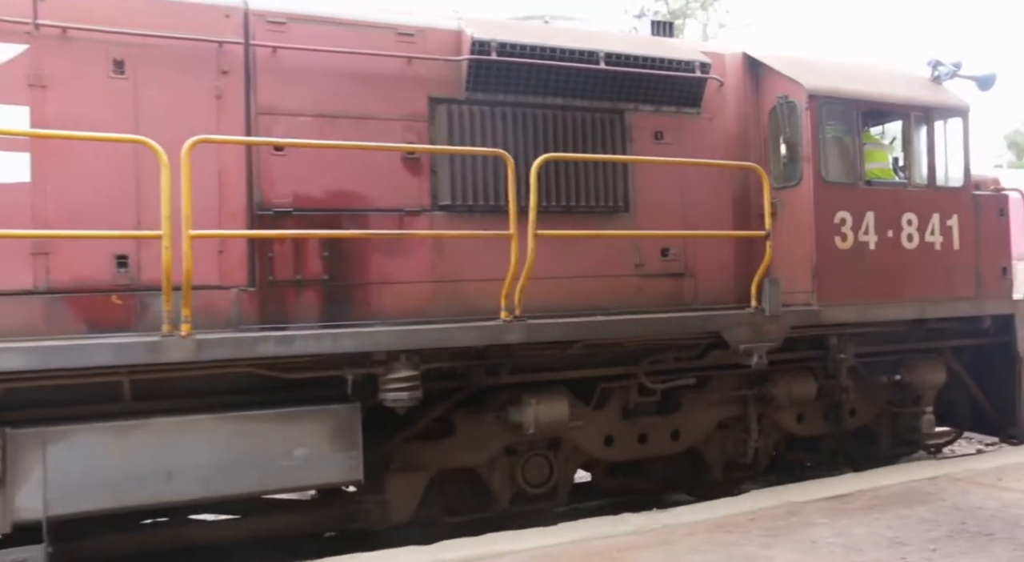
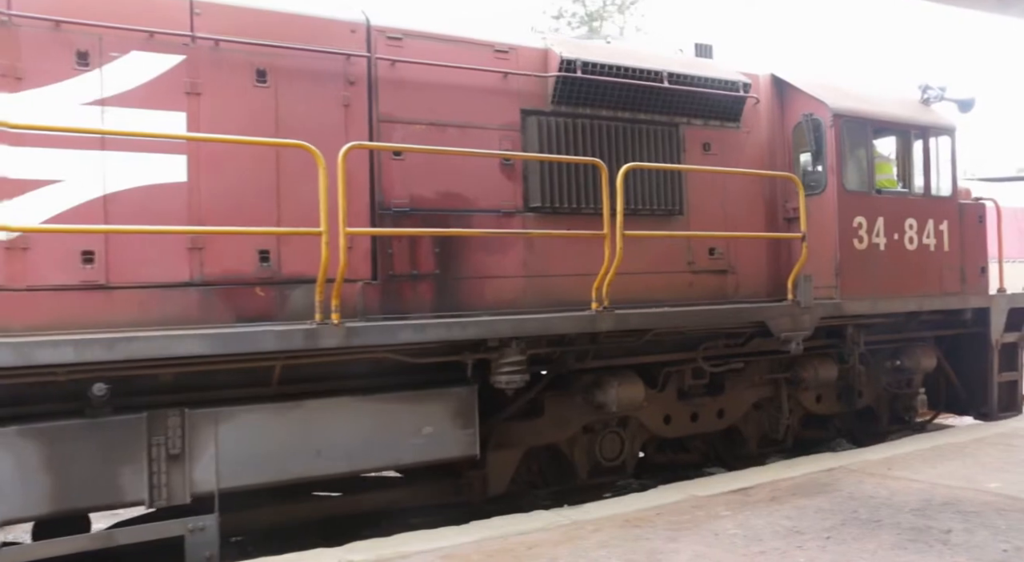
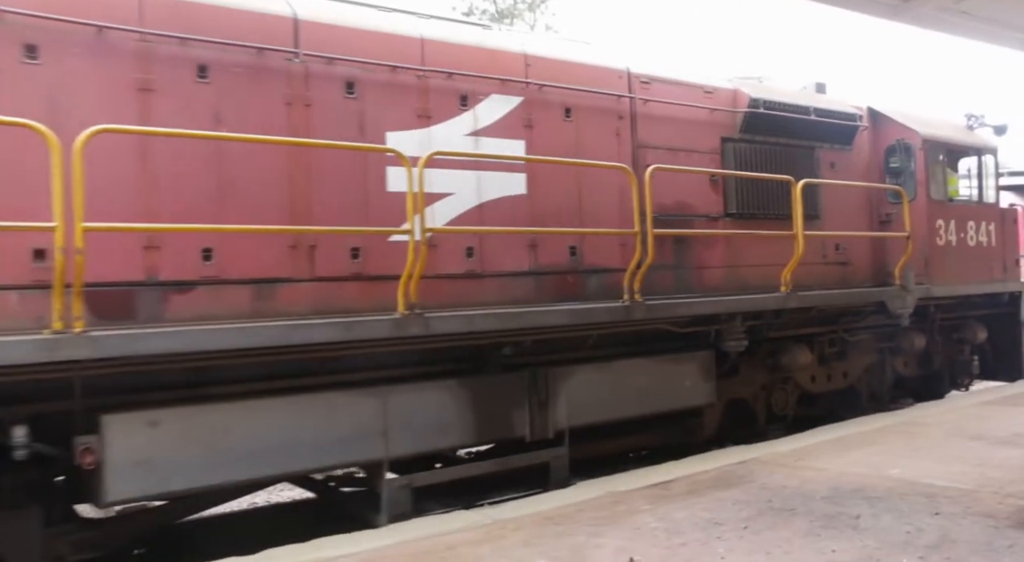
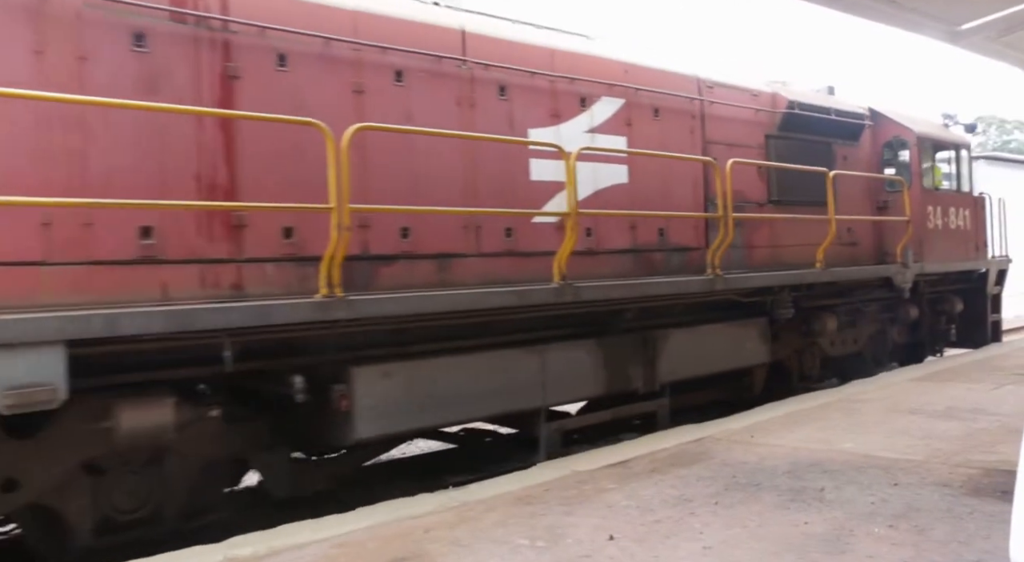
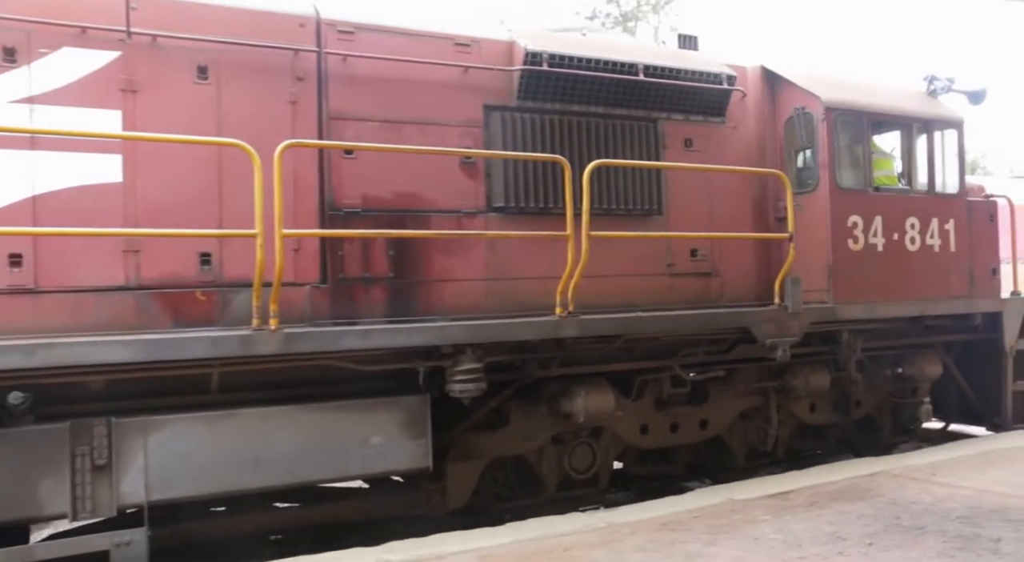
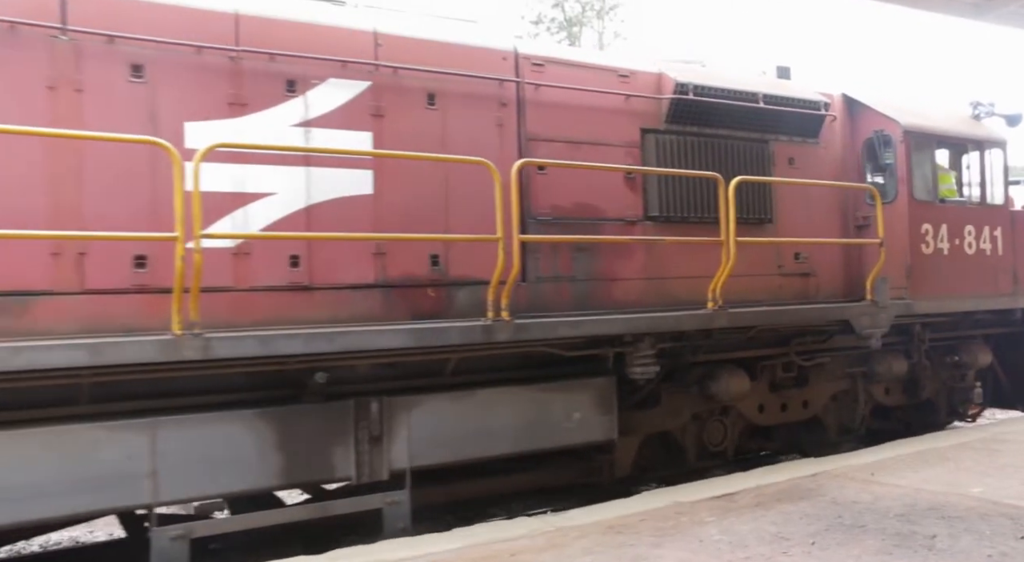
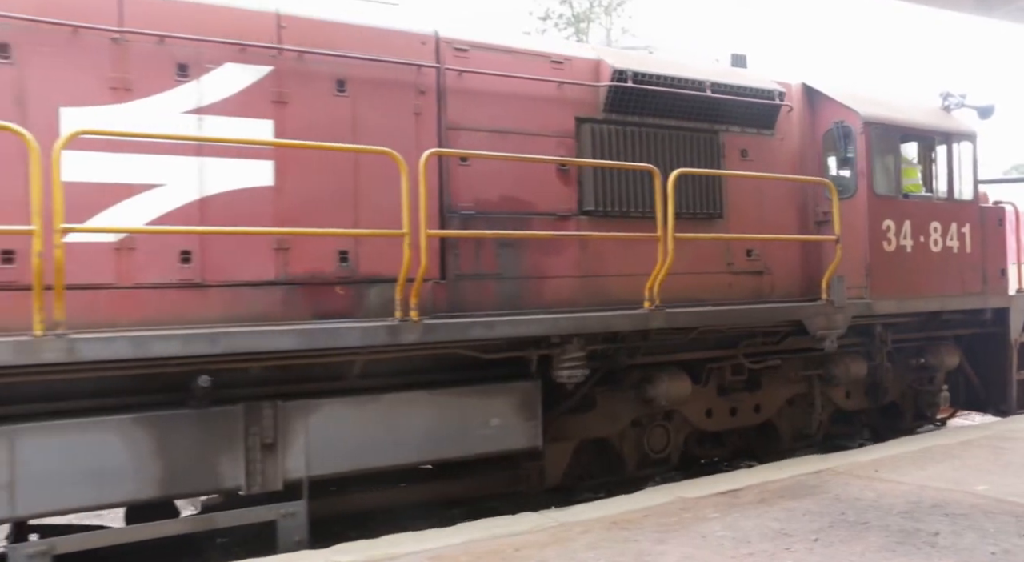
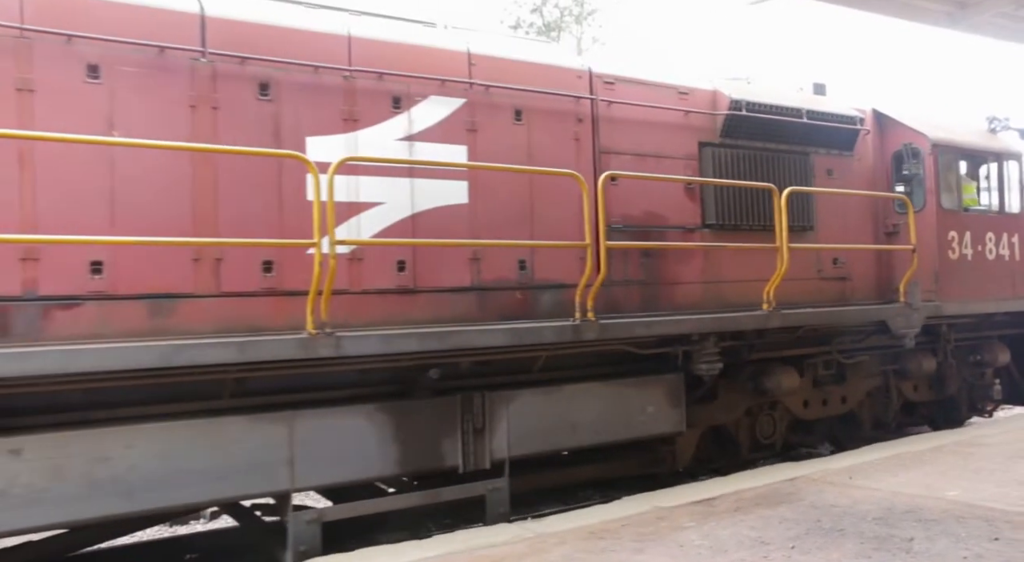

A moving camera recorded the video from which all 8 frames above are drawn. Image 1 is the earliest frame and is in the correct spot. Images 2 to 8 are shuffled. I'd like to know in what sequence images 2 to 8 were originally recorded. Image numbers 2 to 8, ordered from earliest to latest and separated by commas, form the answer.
5, 2, 7, 6, 8, 3, 4
